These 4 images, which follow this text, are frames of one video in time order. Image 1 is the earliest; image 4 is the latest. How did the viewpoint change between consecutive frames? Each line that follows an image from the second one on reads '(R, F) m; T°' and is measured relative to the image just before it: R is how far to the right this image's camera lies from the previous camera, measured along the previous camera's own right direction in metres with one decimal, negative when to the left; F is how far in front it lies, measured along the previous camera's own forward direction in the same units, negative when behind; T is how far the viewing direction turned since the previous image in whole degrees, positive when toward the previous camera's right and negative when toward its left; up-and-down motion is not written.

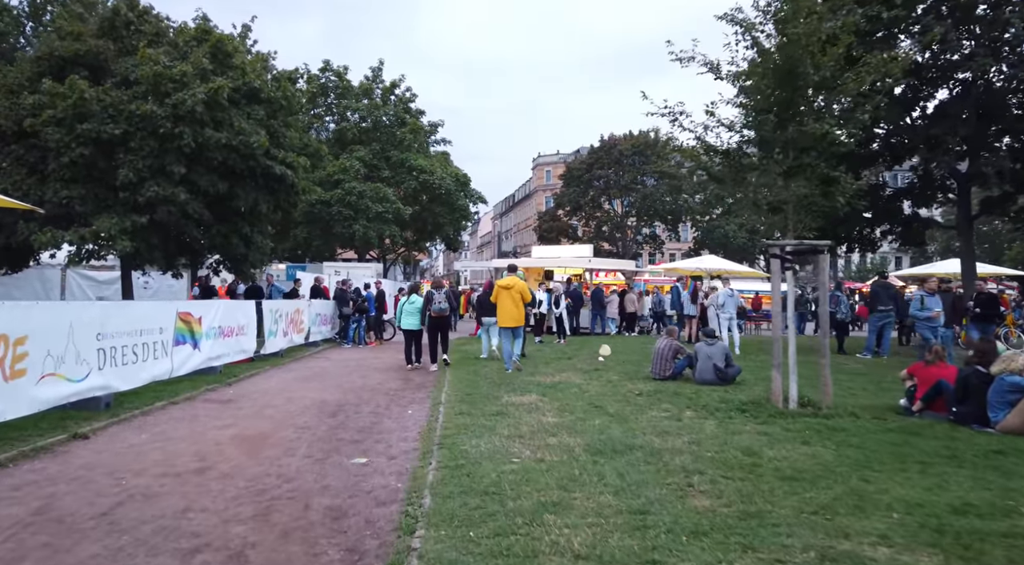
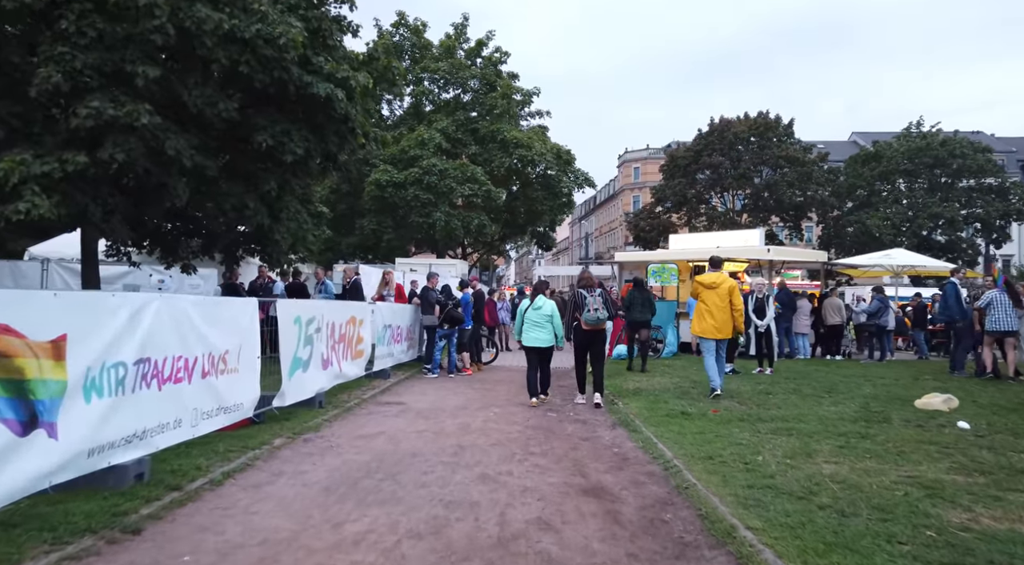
(-2.1, +7.3) m; -6°
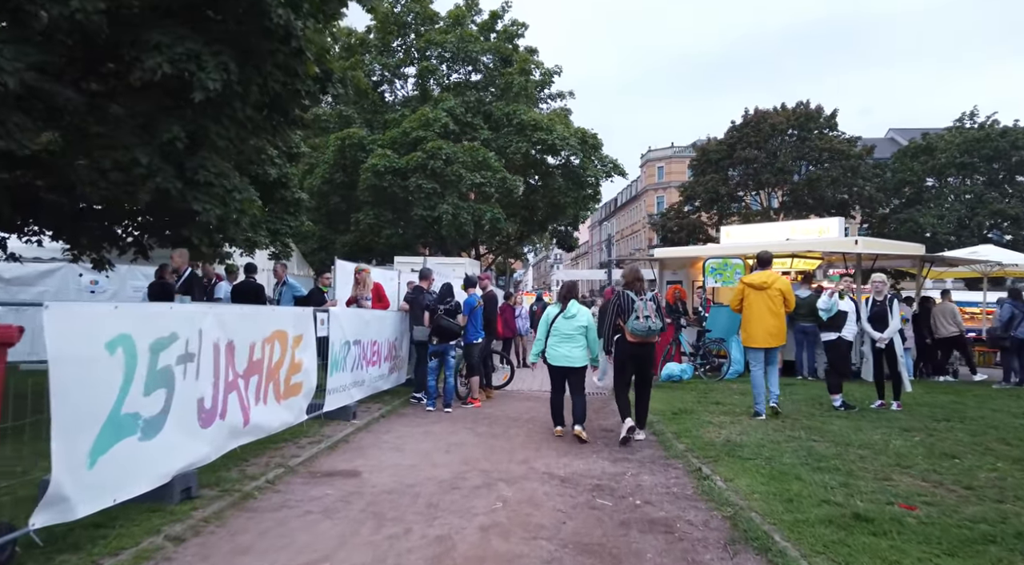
(0.0, +3.7) m; -2°
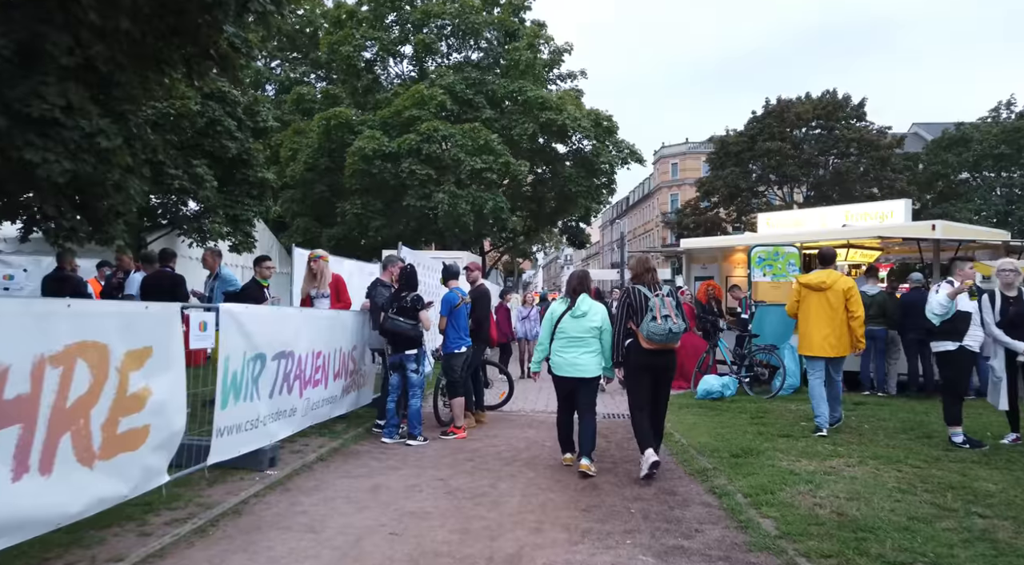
(+0.2, +2.6) m; -1°
